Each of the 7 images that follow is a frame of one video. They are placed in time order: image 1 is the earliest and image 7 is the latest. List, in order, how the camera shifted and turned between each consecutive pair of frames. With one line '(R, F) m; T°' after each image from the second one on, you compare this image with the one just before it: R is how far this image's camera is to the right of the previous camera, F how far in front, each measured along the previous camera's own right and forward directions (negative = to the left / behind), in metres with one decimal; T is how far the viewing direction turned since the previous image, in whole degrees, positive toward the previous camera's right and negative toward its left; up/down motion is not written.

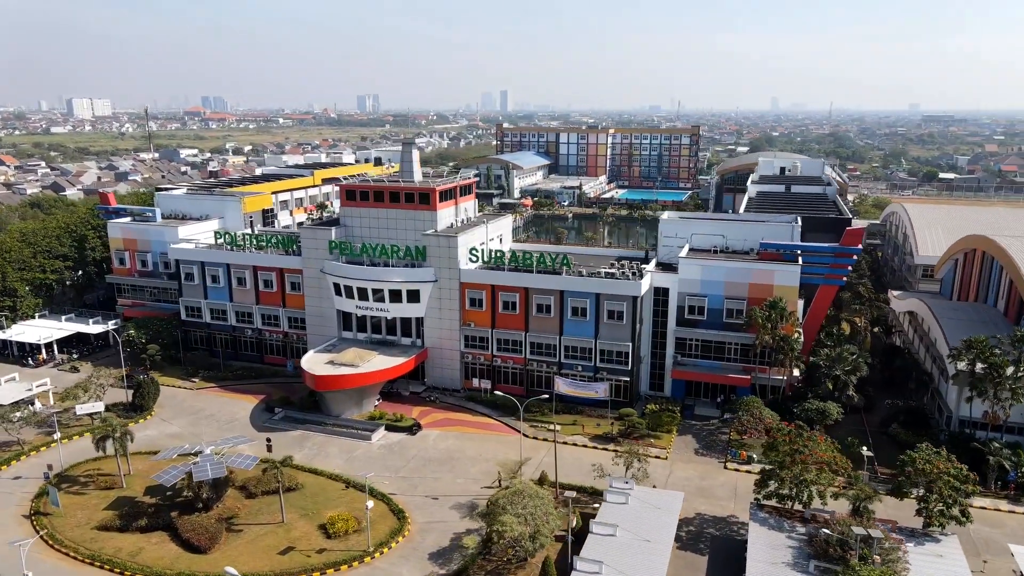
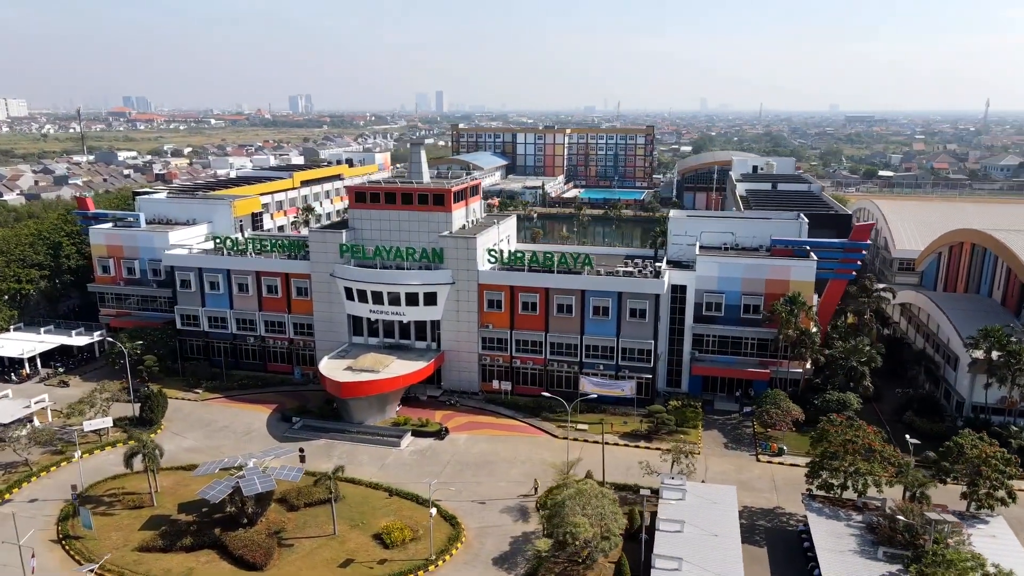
(-5.1, +0.4) m; +4°
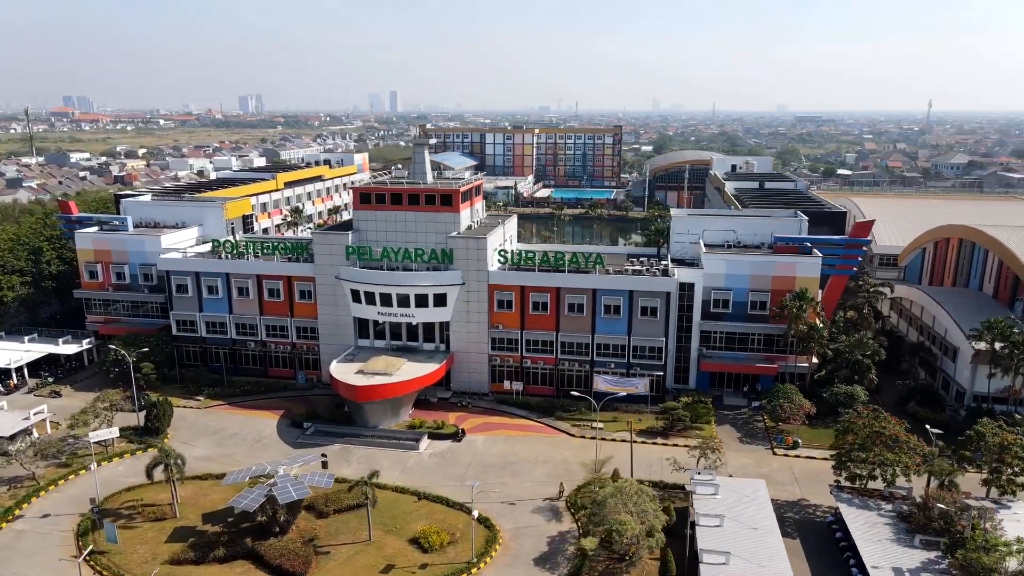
(-3.4, +0.2) m; +3°
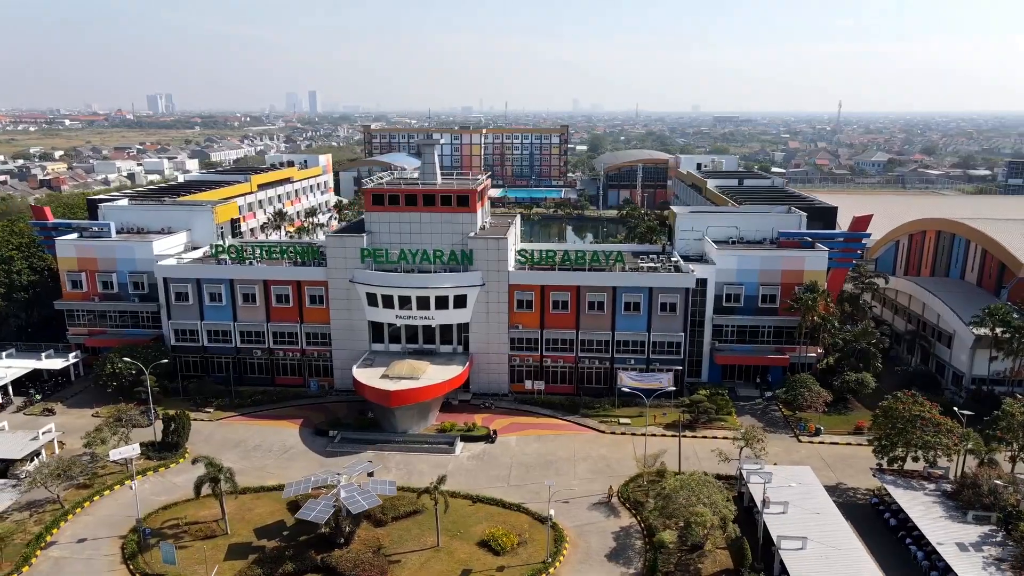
(-6.0, +0.3) m; +5°
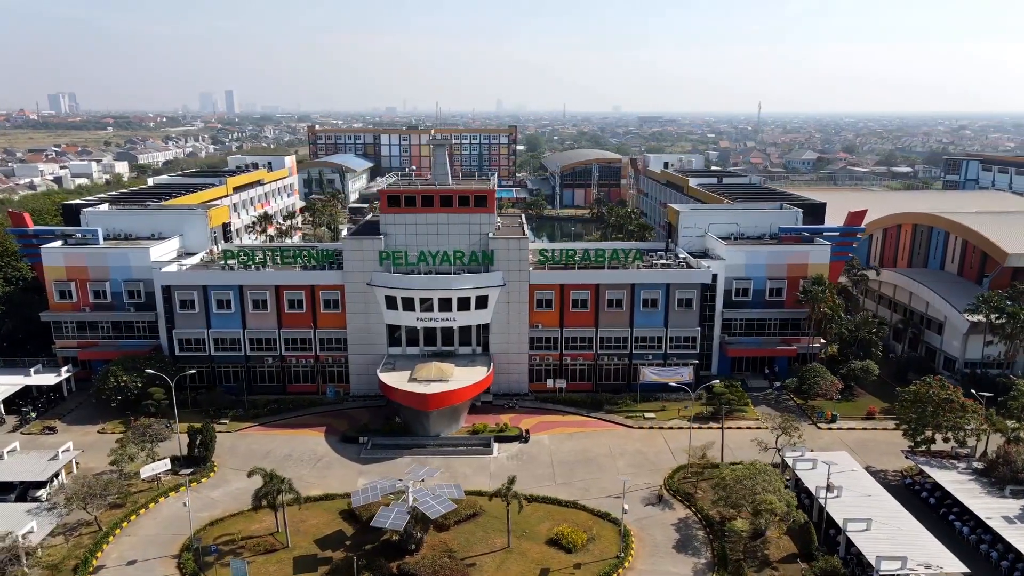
(-5.9, +0.2) m; +5°
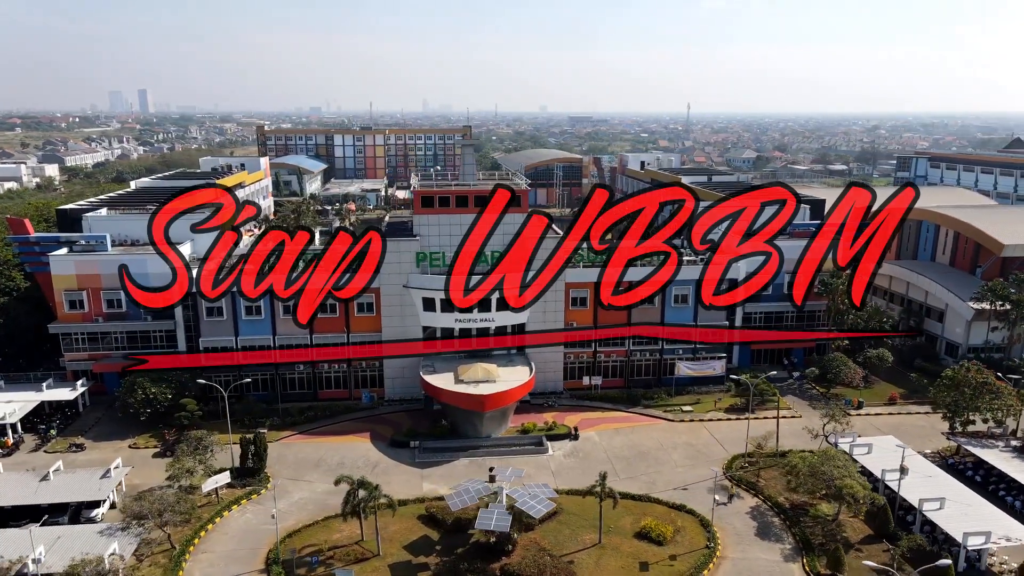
(-6.8, +0.1) m; +5°
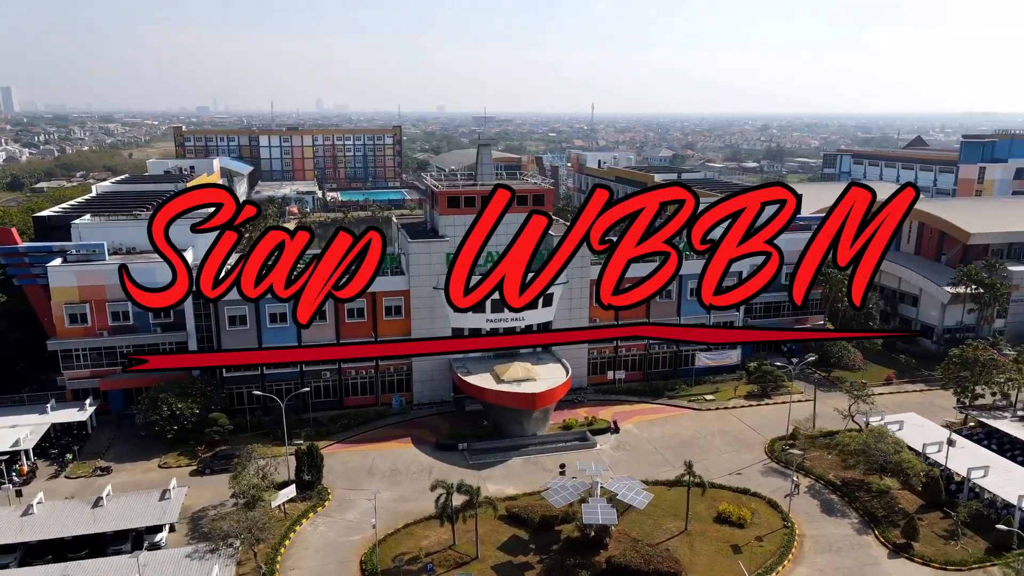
(-8.0, +0.2) m; +7°
